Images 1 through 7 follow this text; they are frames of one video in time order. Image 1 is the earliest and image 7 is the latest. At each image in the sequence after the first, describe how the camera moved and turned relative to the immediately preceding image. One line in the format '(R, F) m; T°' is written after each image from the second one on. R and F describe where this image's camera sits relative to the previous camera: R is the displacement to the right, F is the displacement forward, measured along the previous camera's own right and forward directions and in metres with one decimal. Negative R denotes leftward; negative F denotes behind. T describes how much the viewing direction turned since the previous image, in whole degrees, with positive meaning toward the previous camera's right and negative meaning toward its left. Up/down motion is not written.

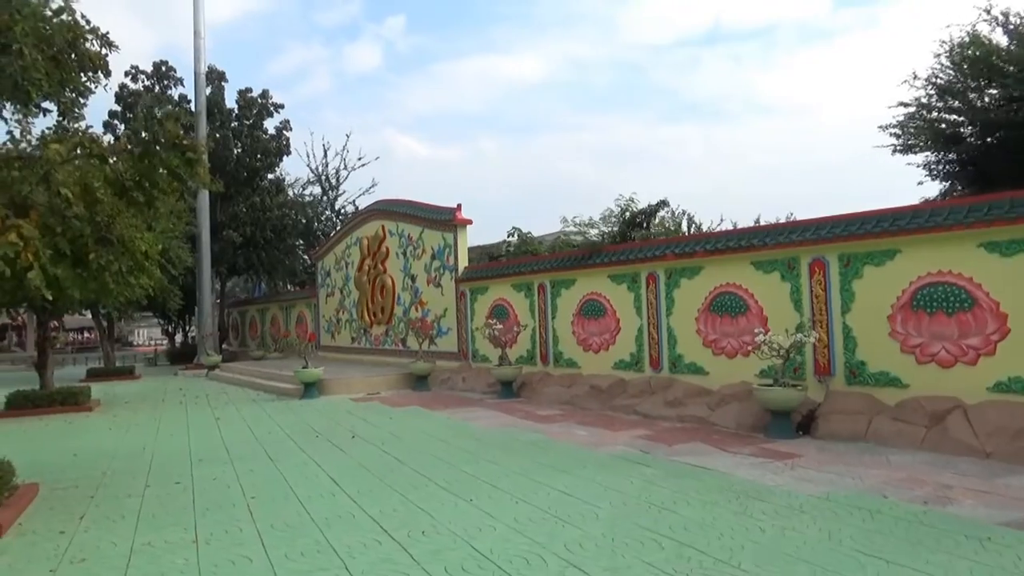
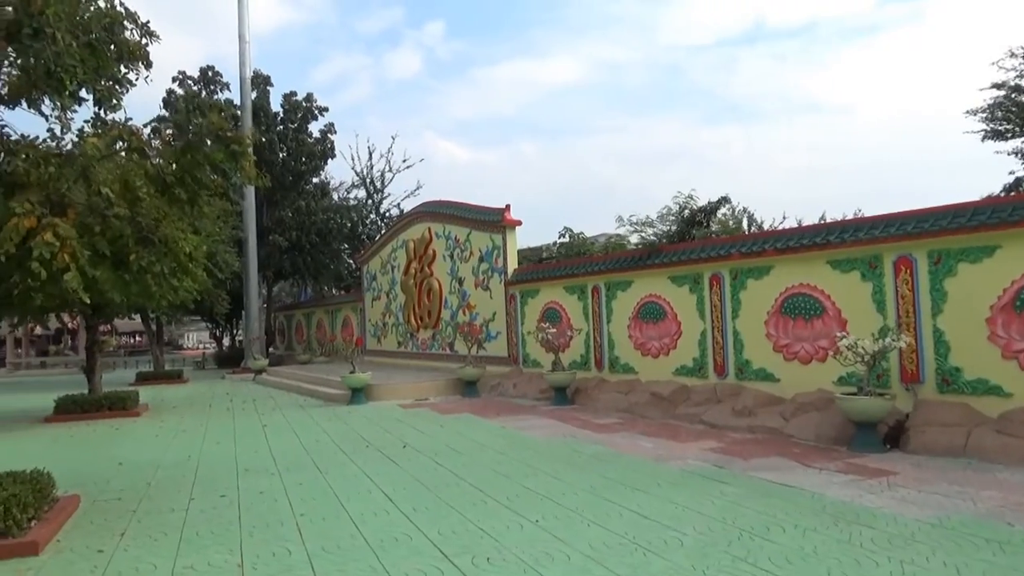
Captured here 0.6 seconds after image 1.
(-0.2, +0.4) m; -3°
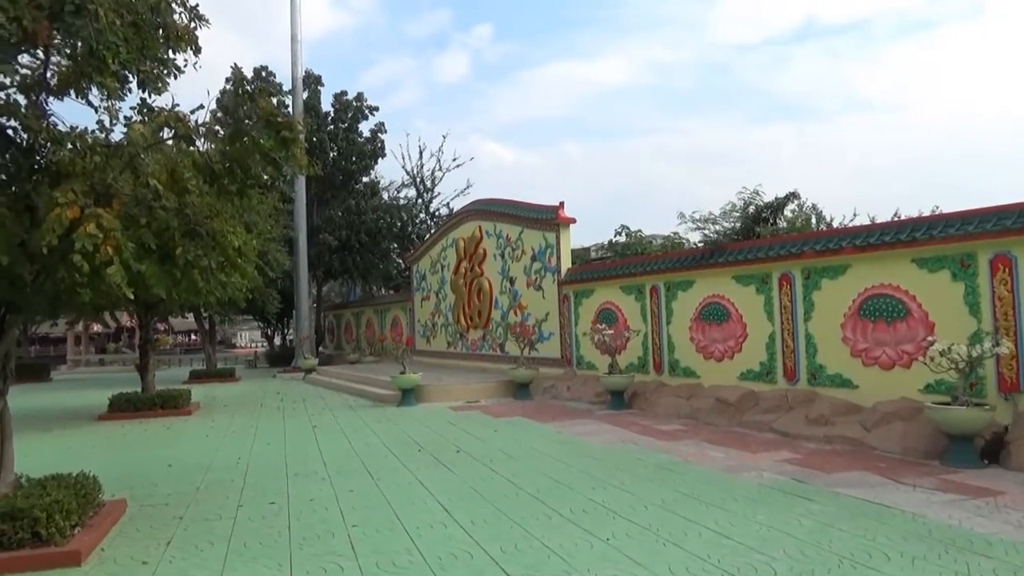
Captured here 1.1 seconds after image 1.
(-0.1, +0.4) m; -3°
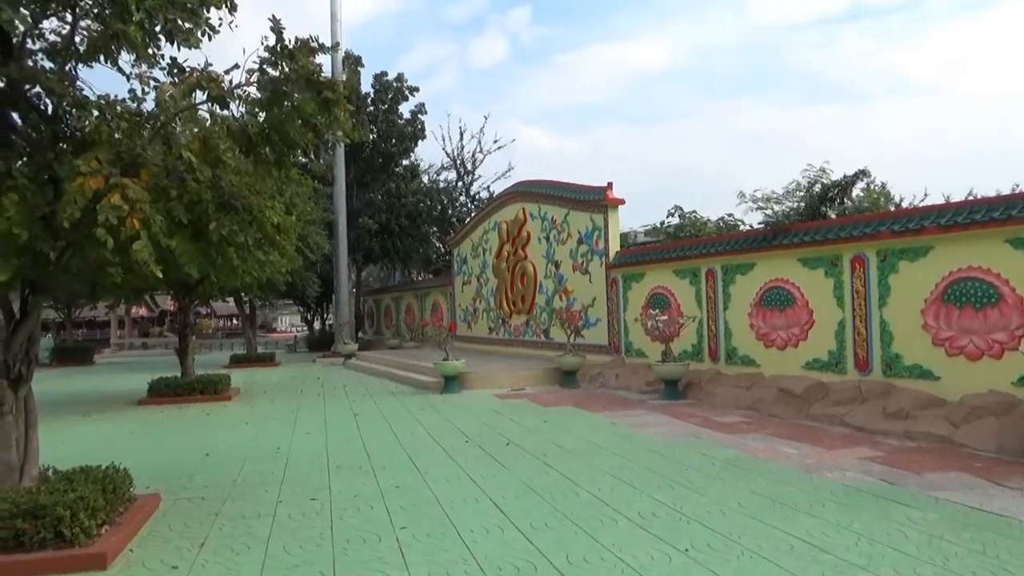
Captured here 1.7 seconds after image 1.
(-0.2, +0.5) m; -3°
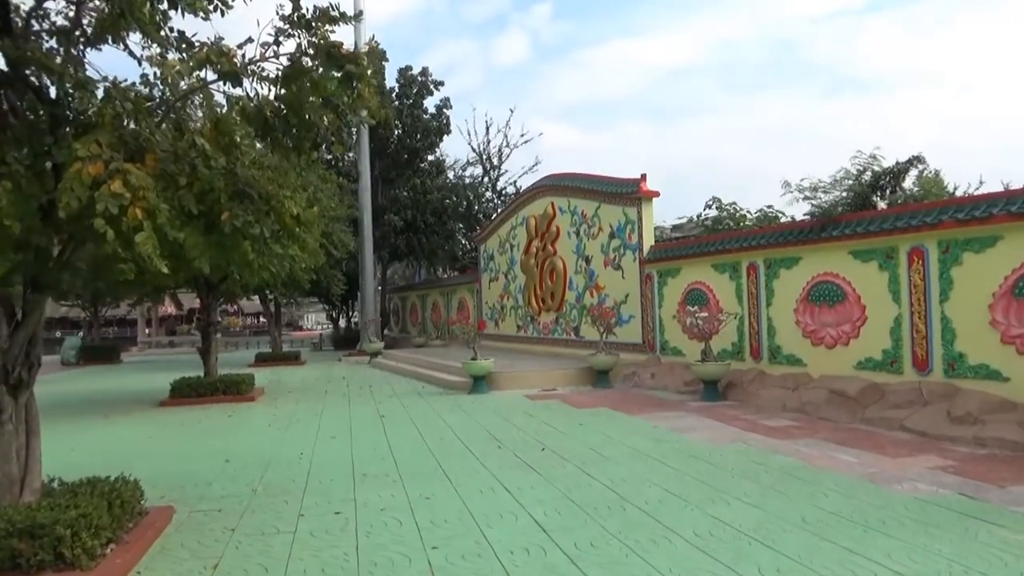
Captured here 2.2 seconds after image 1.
(-0.1, +0.4) m; -2°
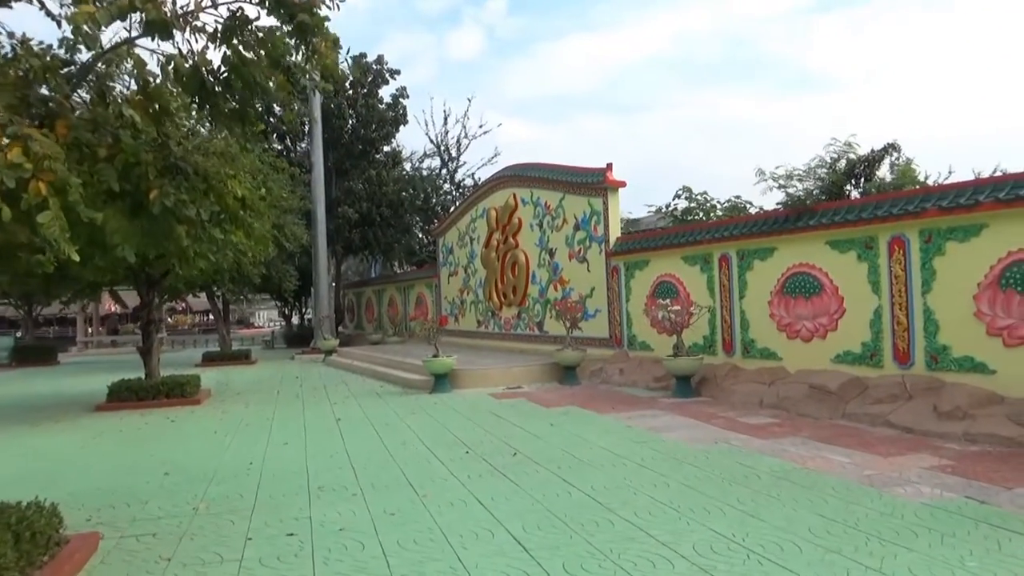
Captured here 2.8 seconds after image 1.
(-0.1, +0.5) m; +3°
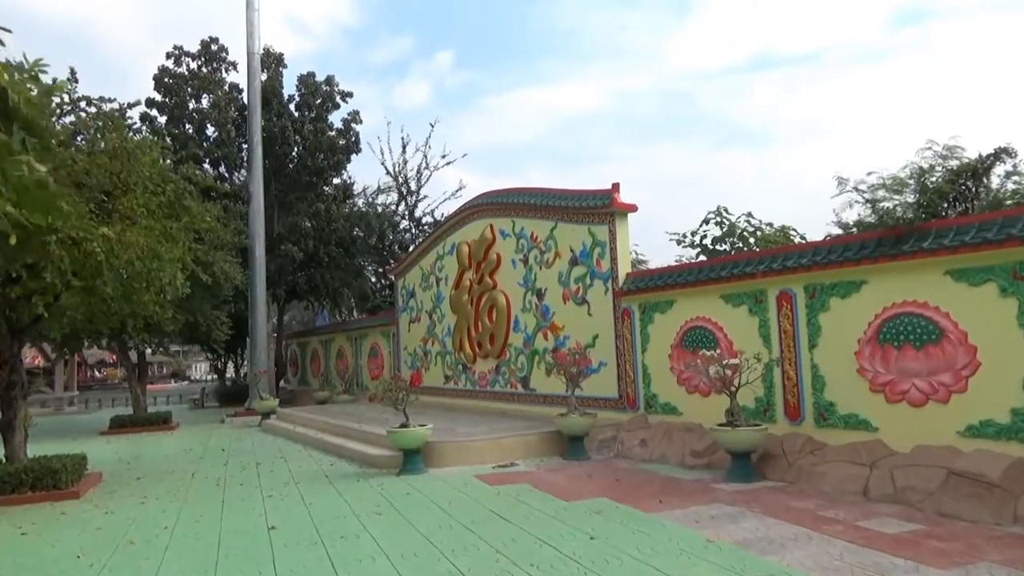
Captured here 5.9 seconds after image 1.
(-0.5, +2.4) m; +4°
